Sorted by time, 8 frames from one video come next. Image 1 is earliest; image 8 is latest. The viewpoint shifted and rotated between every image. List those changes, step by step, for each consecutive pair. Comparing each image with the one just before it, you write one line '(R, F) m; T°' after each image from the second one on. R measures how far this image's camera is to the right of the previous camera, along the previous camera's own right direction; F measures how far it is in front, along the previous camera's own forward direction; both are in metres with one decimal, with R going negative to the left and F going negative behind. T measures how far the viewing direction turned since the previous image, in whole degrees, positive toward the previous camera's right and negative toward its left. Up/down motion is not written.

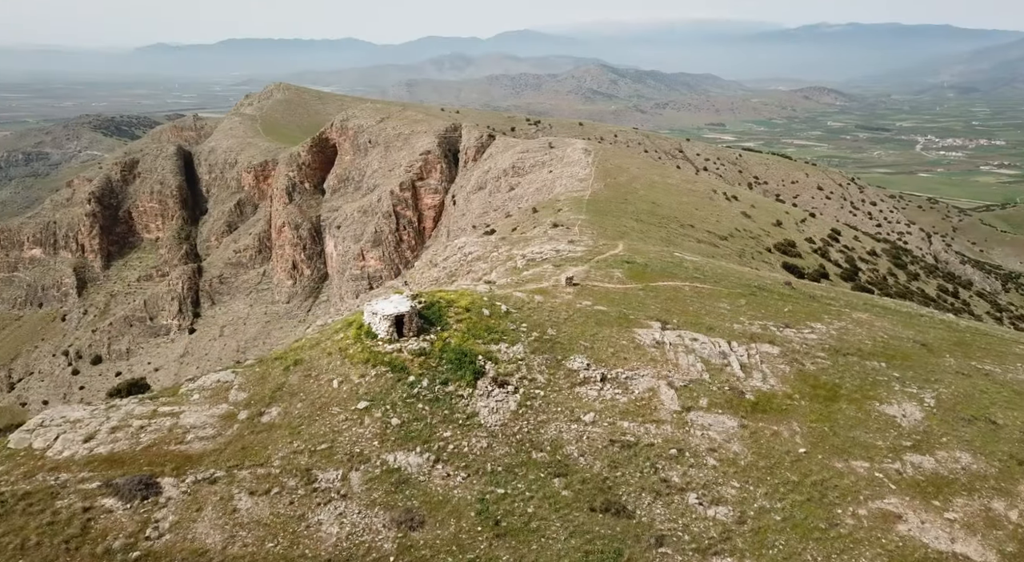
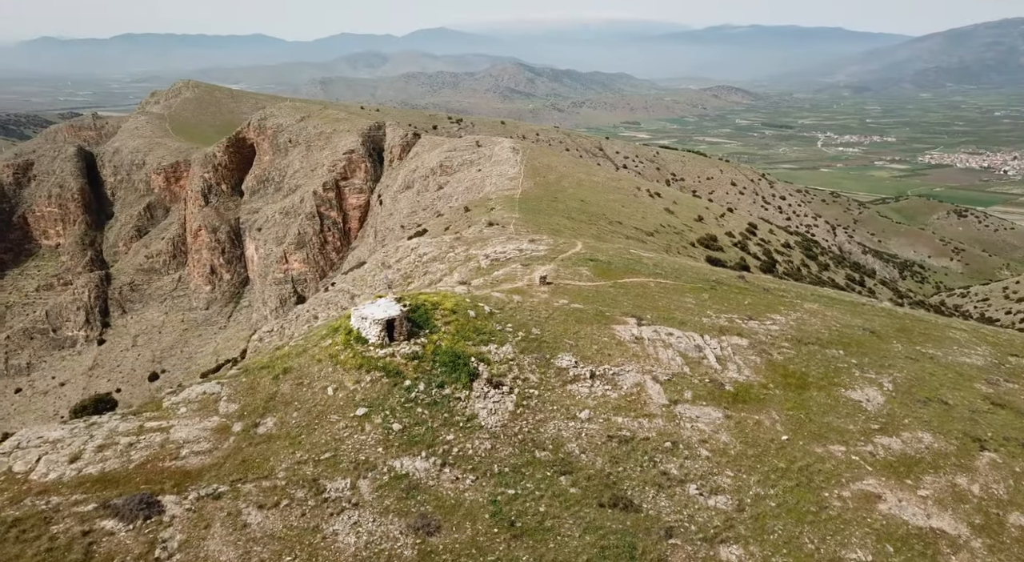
(-1.7, +0.1) m; +5°
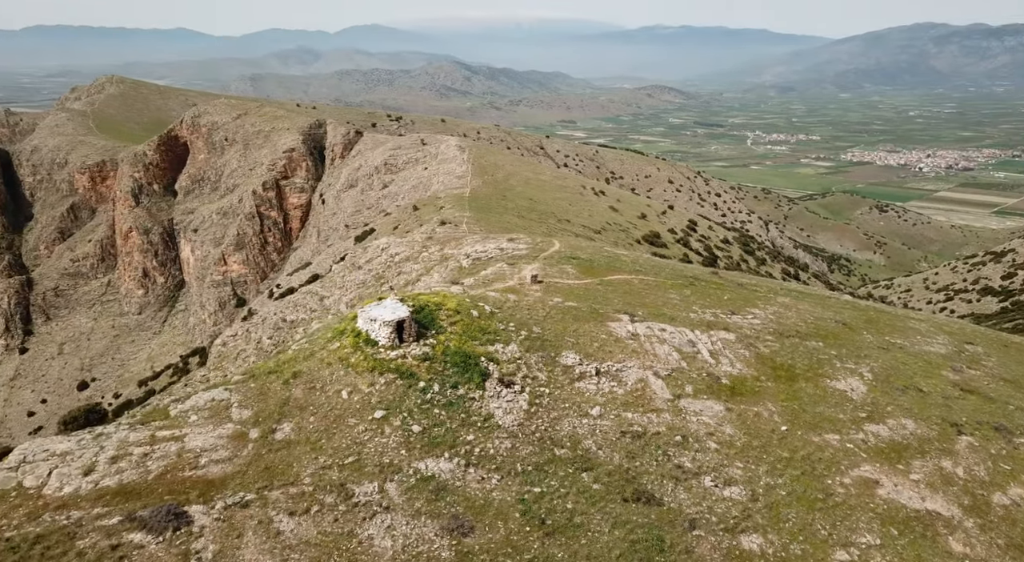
(-1.8, 0.0) m; +3°
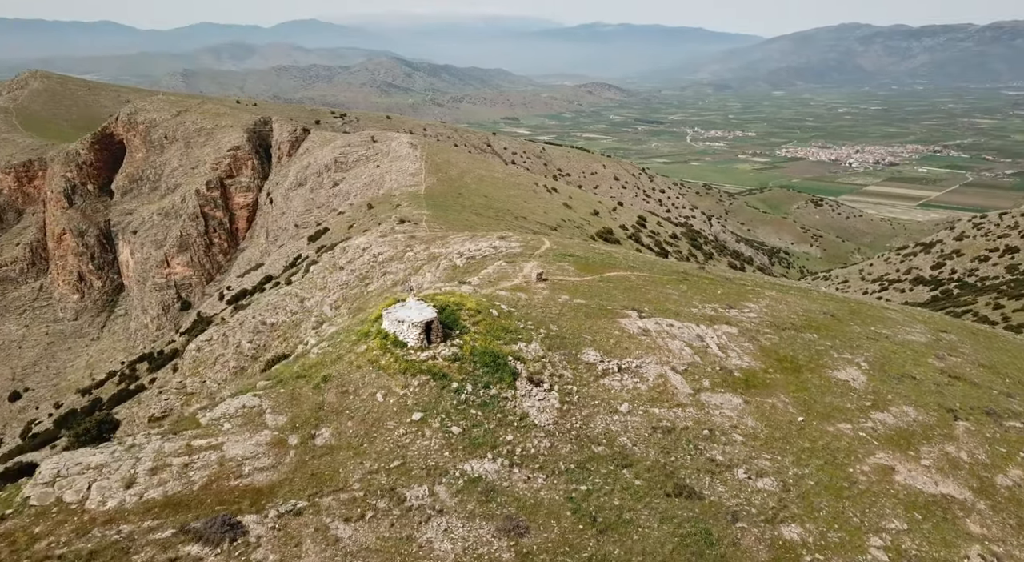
(-2.1, +0.1) m; +2°
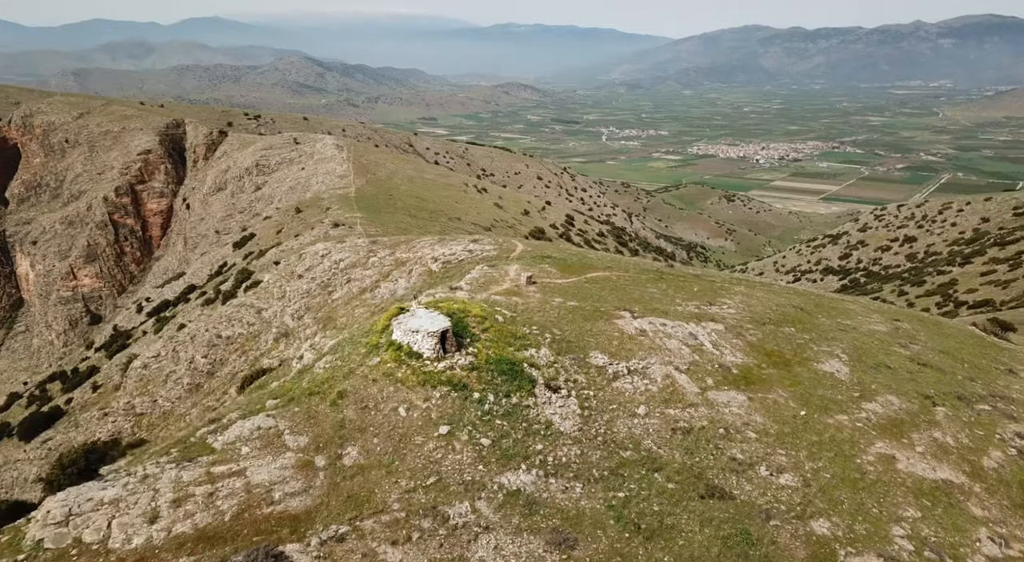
(-2.3, +0.5) m; +4°
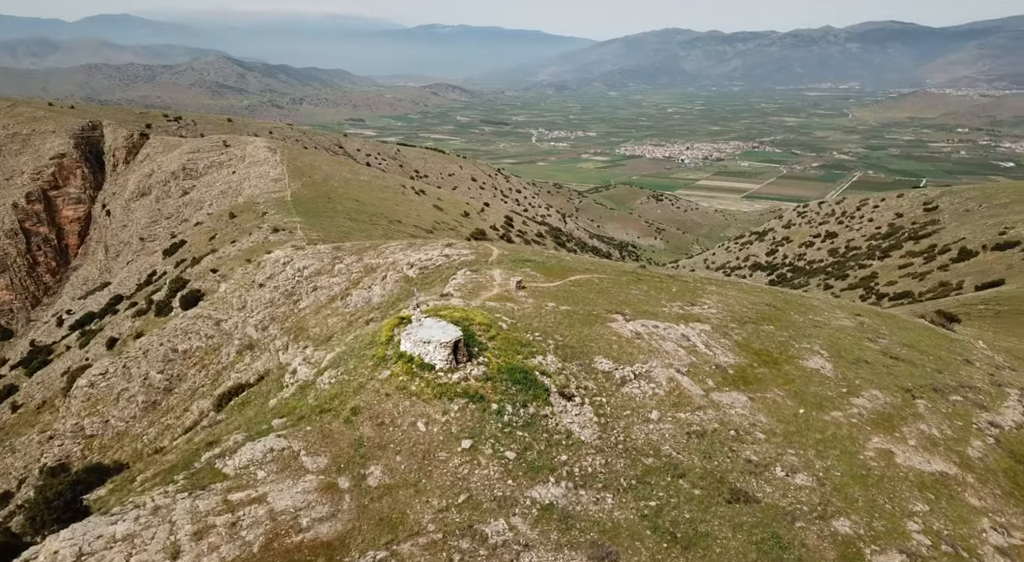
(-1.9, +0.5) m; +4°
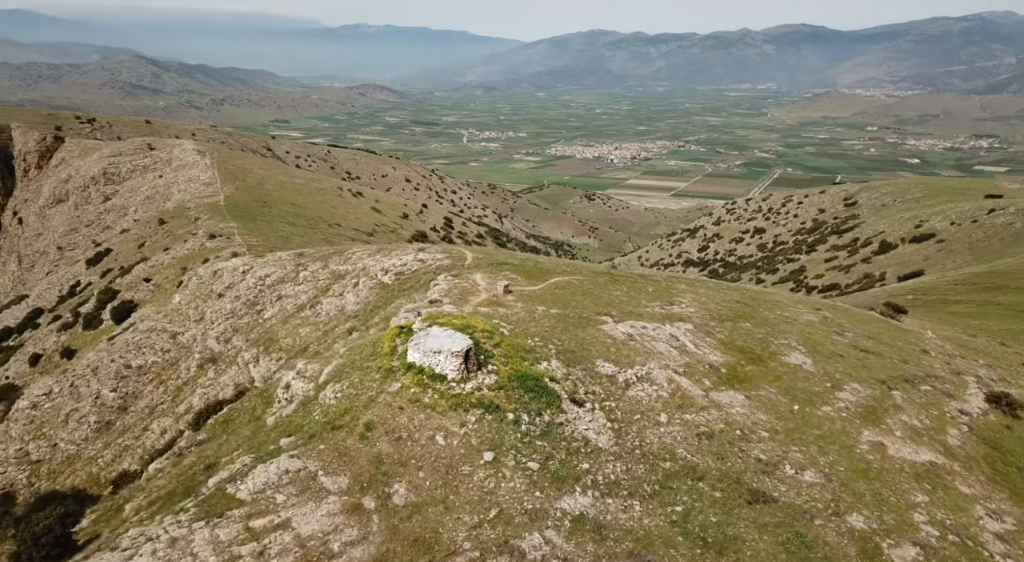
(-1.9, +0.4) m; +4°
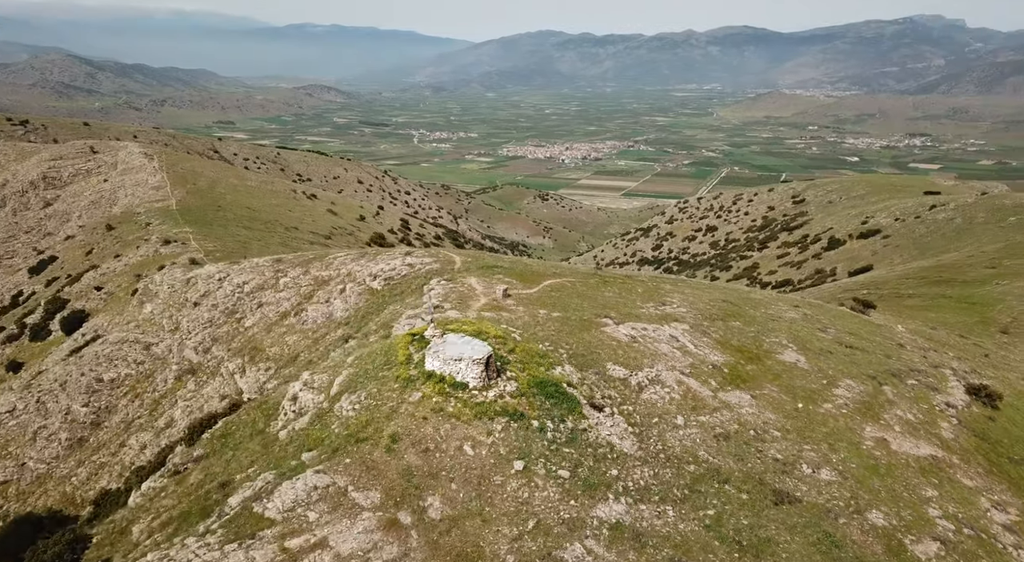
(-1.7, +0.2) m; +2°
